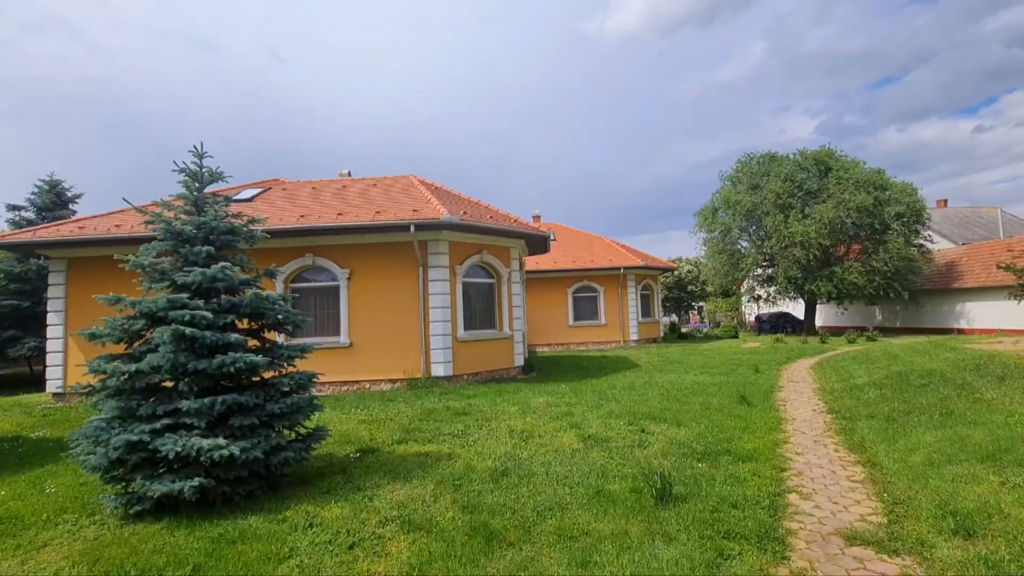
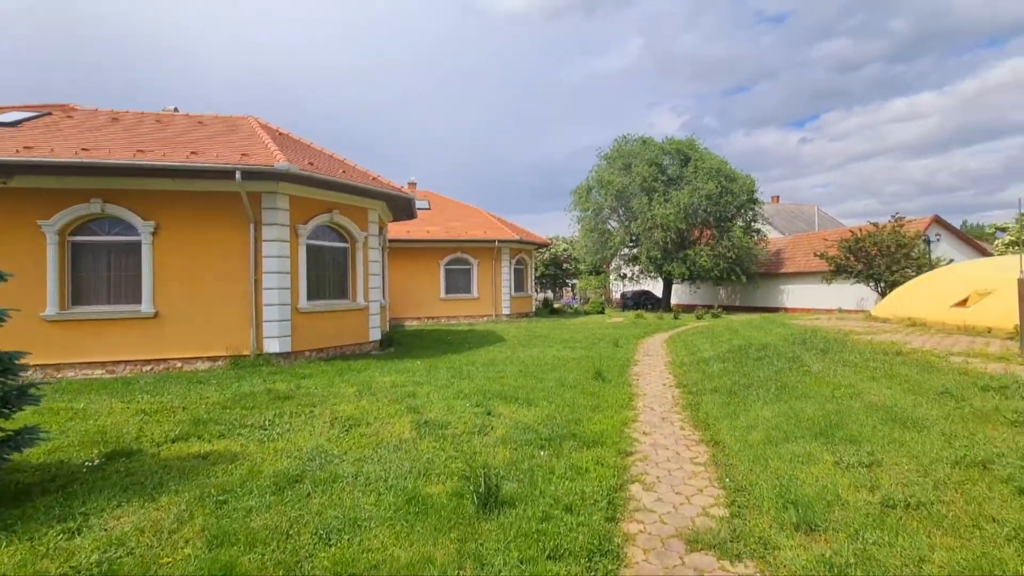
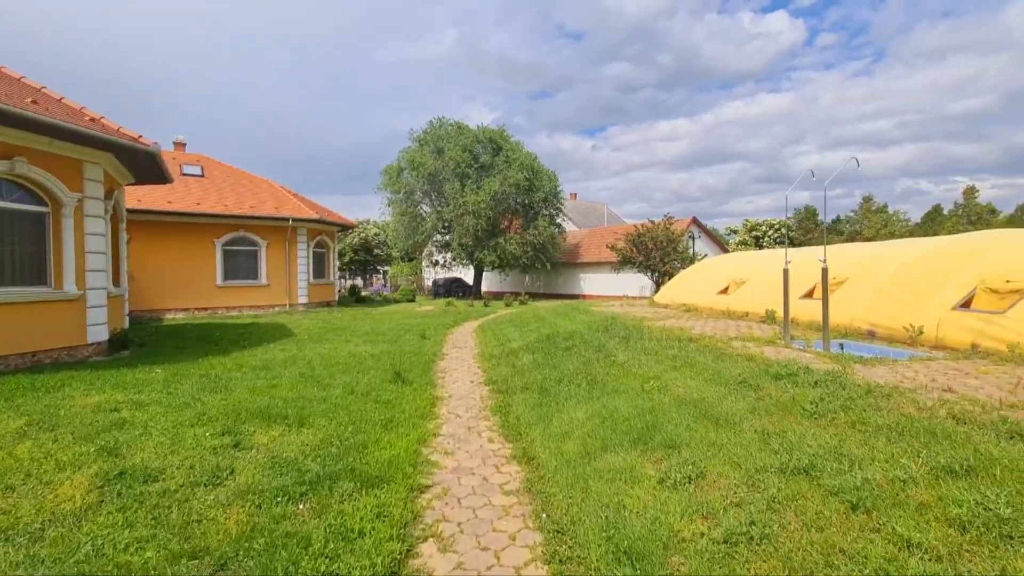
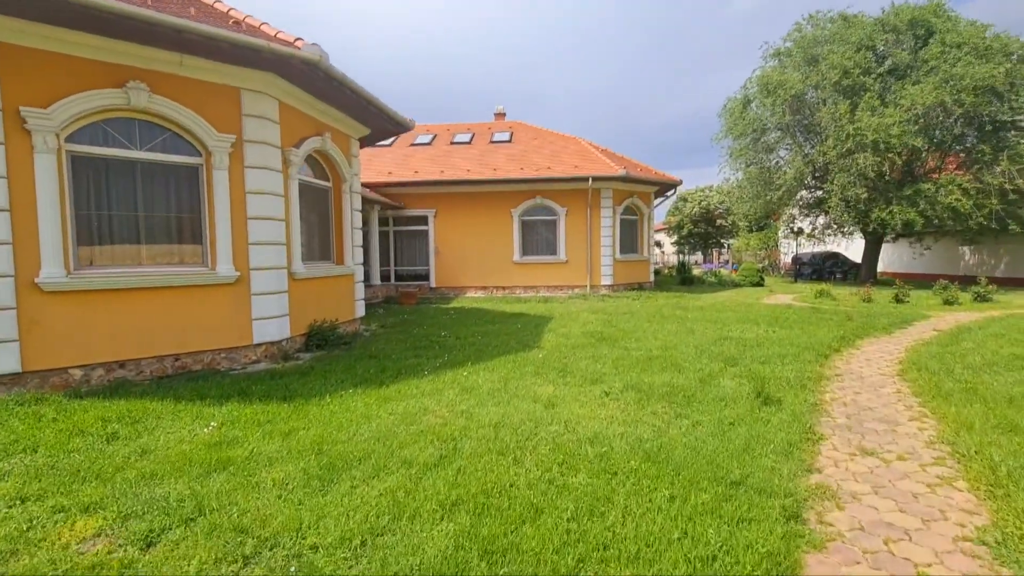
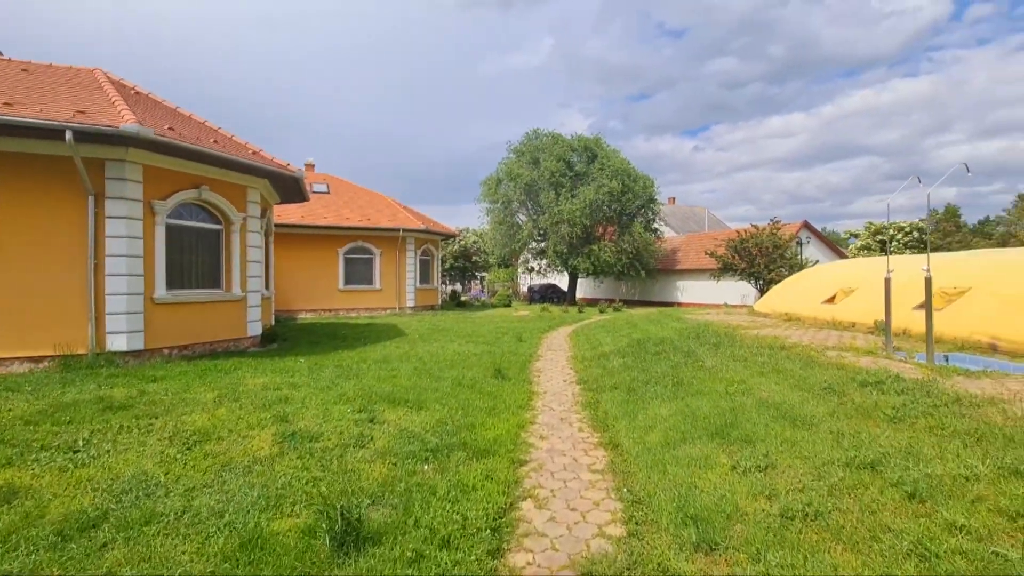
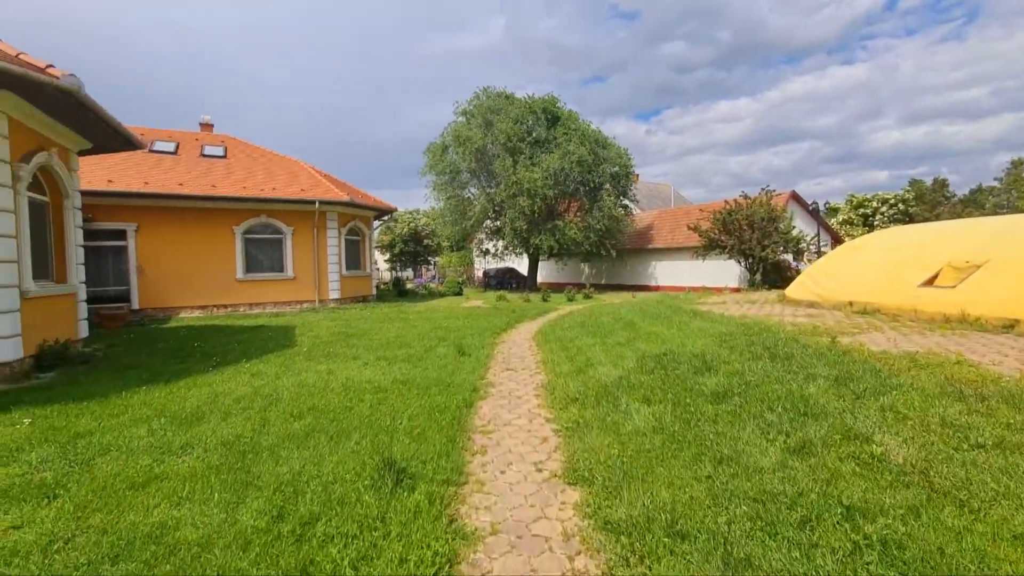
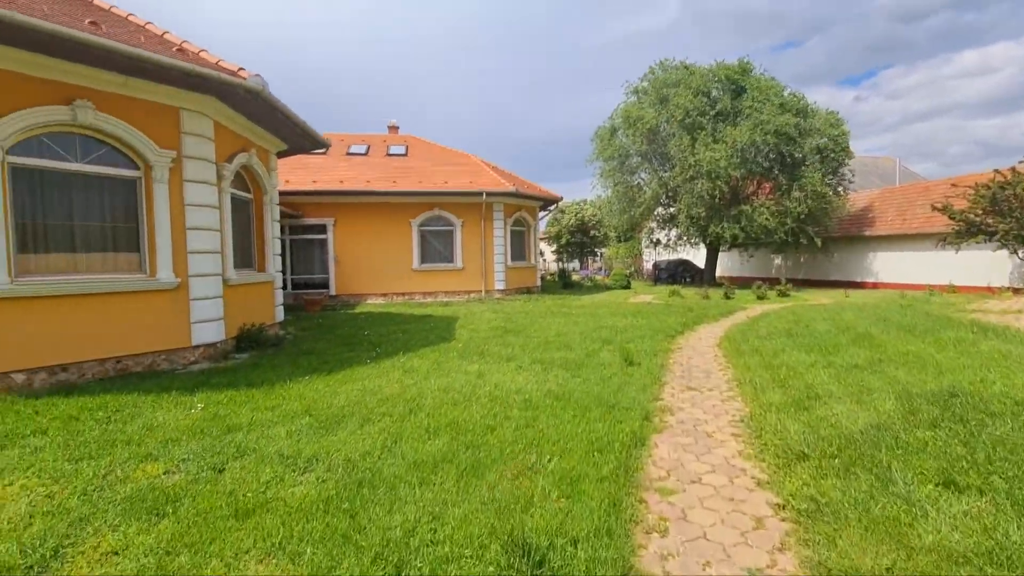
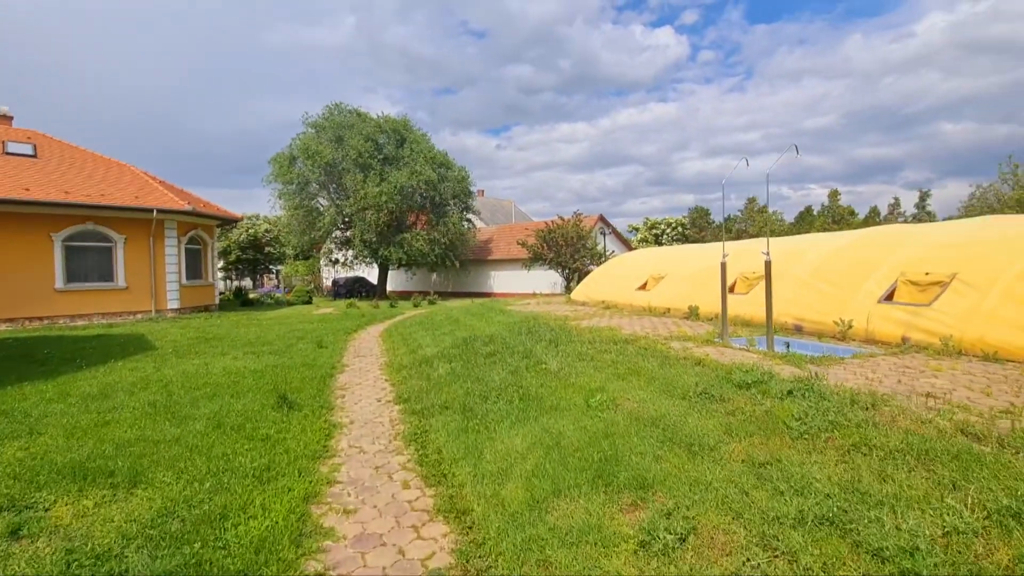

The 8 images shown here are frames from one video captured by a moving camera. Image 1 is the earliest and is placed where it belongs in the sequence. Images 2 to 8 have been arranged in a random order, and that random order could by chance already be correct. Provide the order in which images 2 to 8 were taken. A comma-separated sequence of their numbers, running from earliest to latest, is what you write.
2, 5, 3, 8, 6, 7, 4
